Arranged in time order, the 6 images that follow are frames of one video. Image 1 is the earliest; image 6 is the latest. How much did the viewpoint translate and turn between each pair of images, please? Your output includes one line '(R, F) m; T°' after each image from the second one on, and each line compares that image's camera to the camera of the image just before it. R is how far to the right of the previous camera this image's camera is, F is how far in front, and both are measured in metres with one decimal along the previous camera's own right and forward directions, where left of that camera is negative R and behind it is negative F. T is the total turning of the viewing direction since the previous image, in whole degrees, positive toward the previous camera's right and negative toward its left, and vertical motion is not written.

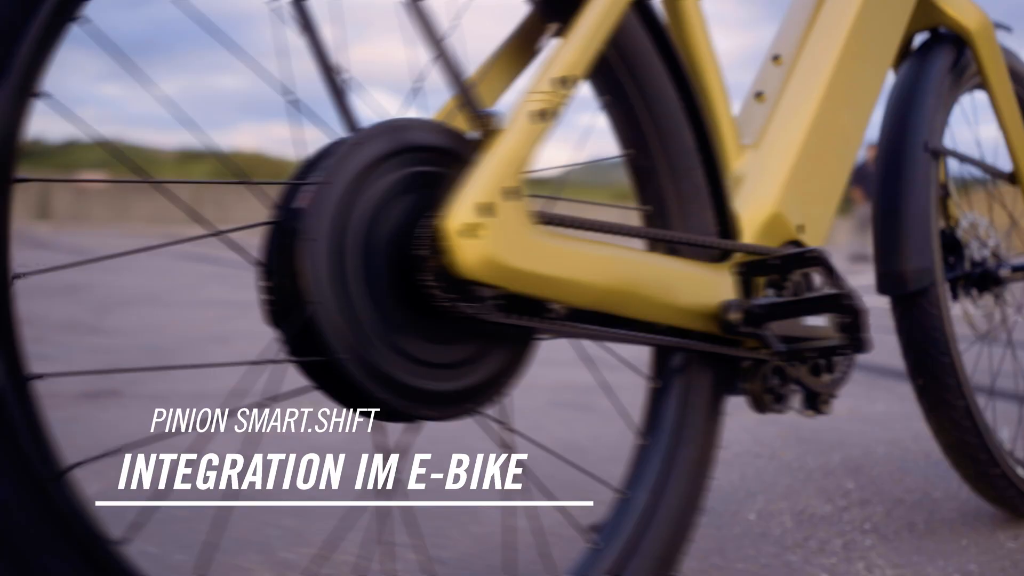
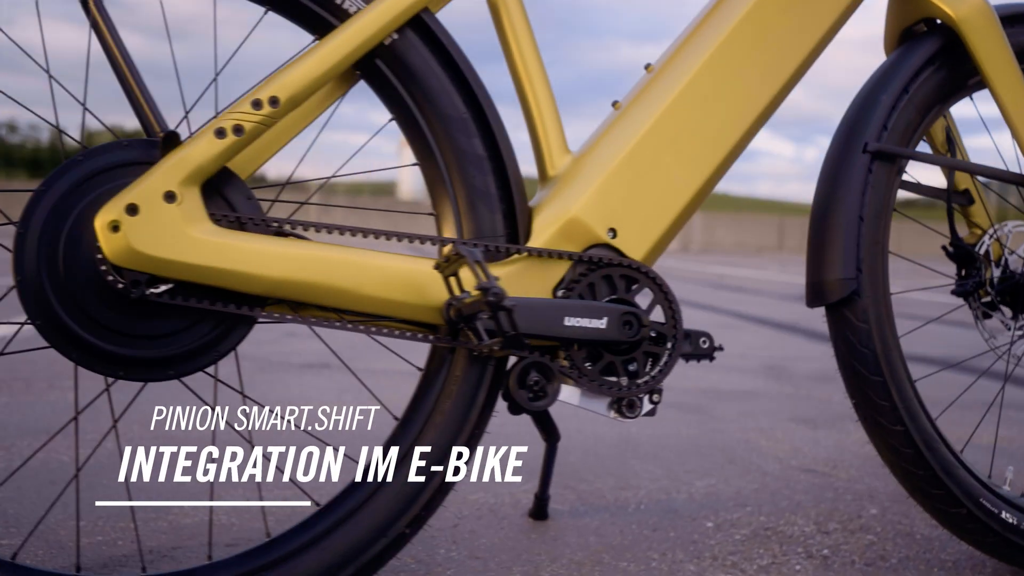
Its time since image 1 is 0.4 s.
(+1.0, 0.0) m; -20°
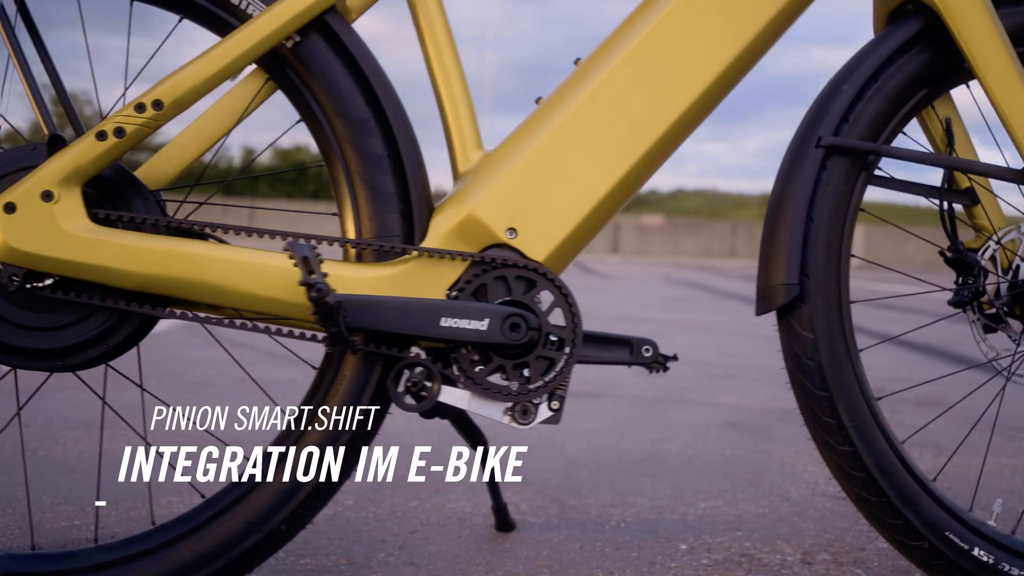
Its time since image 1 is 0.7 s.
(+0.5, +0.1) m; -10°
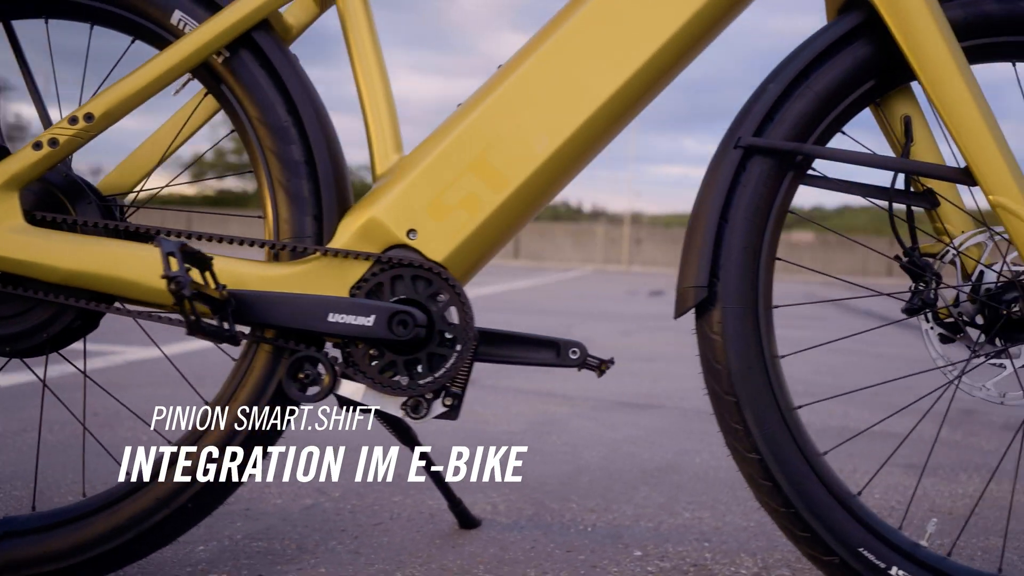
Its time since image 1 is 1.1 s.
(+0.5, 0.0) m; -9°
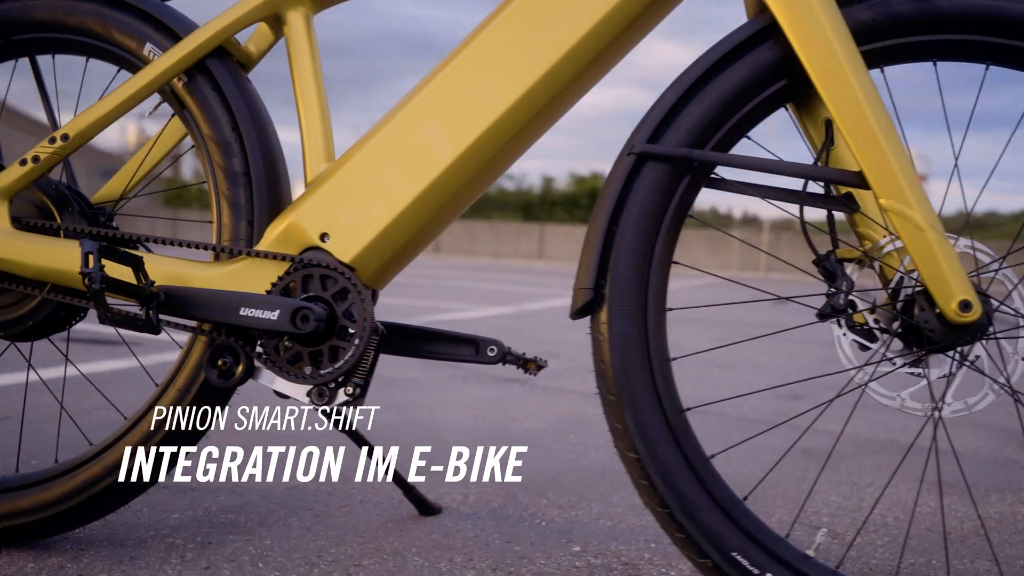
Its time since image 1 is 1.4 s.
(+0.5, -0.1) m; -9°
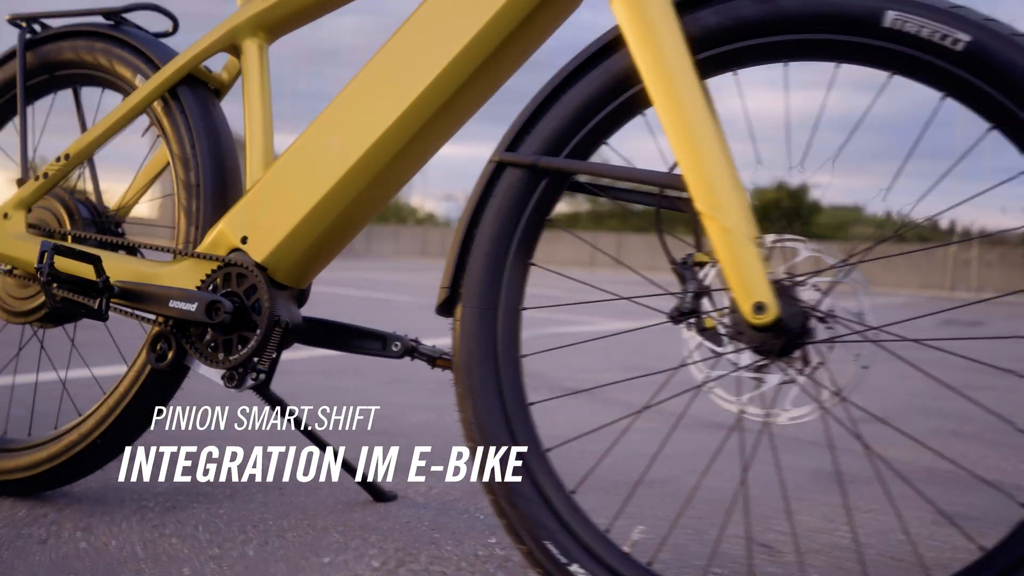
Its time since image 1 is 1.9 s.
(+0.7, -0.1) m; -12°
